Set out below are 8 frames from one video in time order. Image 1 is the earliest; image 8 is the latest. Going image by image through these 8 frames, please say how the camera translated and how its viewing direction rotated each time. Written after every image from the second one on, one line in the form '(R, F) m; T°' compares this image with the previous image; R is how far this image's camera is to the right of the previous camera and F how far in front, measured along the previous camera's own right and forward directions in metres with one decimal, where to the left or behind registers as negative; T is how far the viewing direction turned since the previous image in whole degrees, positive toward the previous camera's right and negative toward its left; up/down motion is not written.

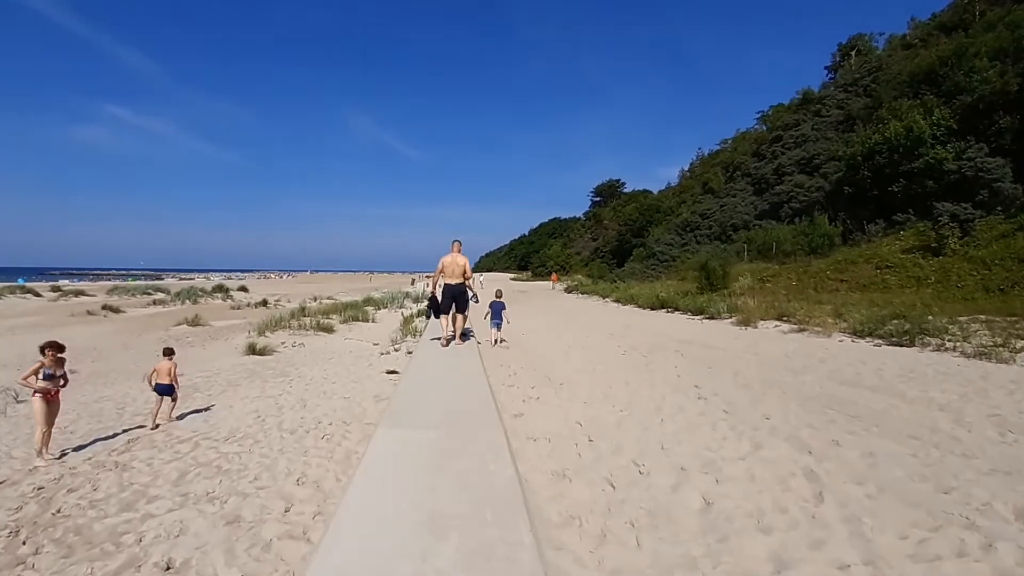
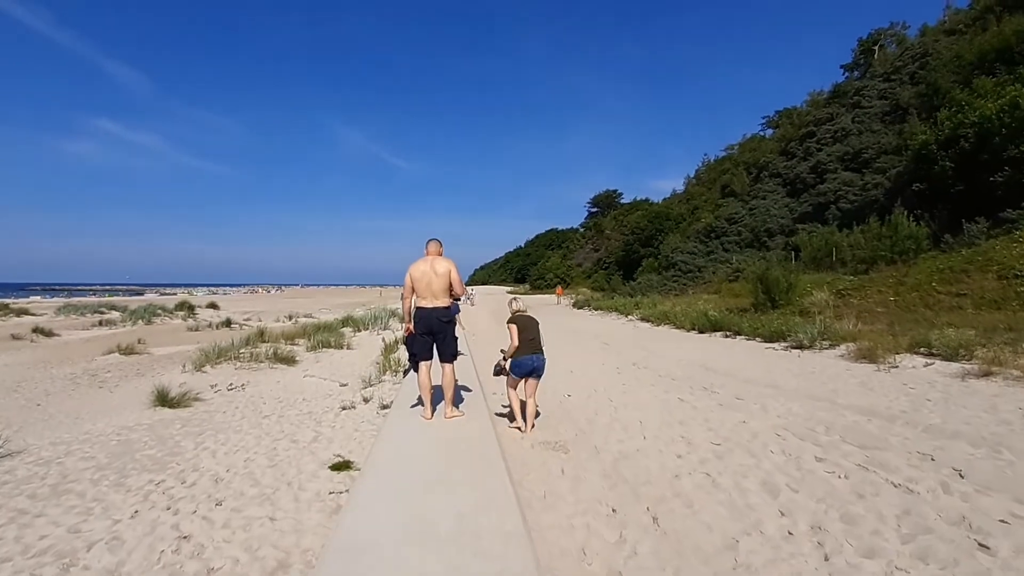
(-0.6, +4.7) m; +1°
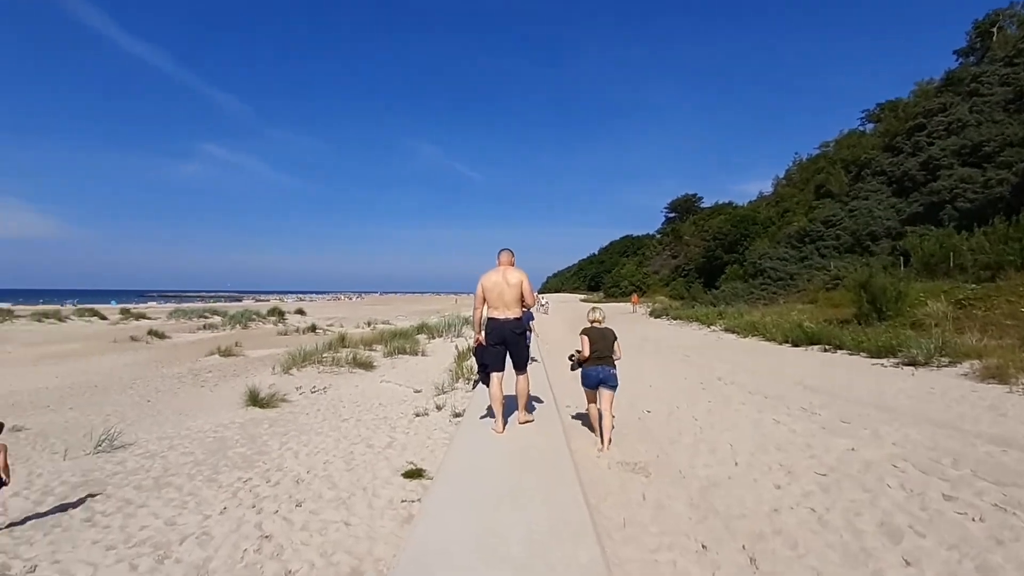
(0.0, +0.2) m; -8°
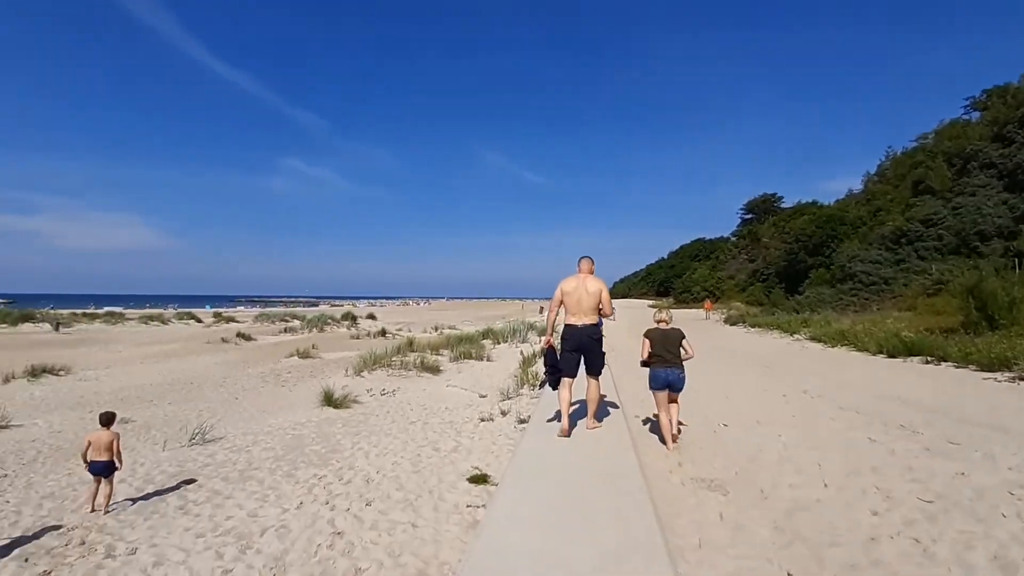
(0.0, +0.1) m; -7°
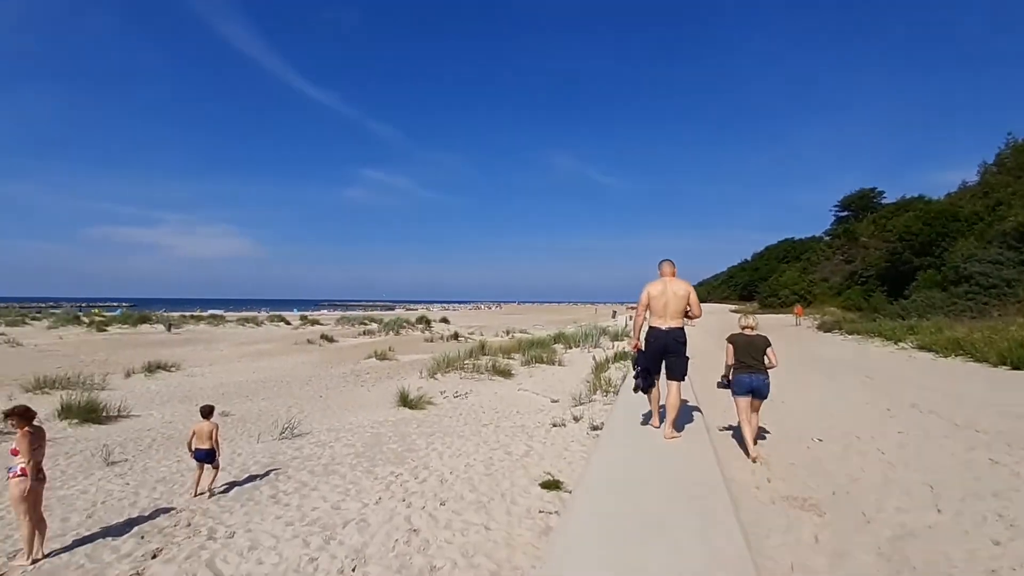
(0.0, 0.0) m; -8°
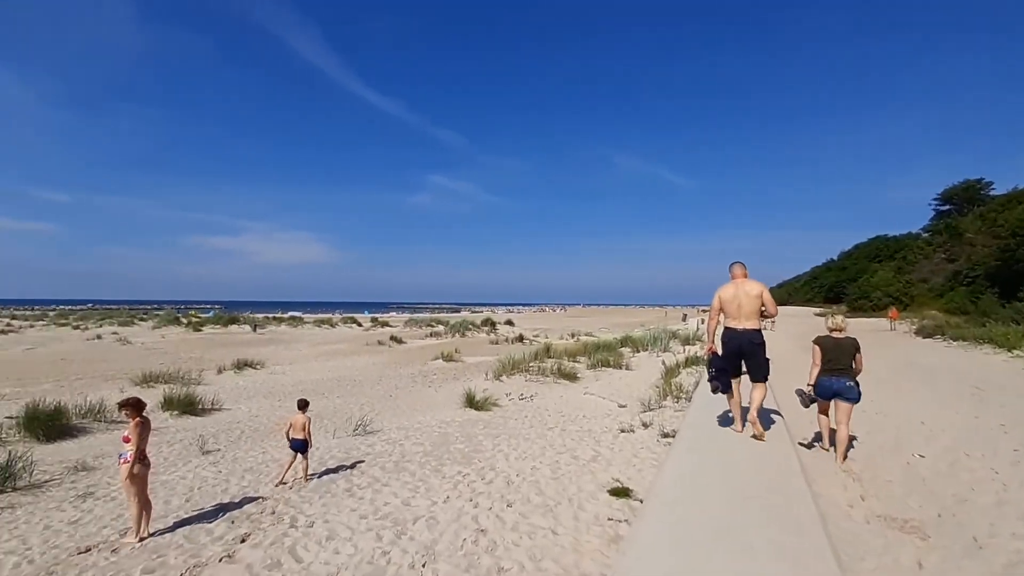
(0.0, 0.0) m; -7°
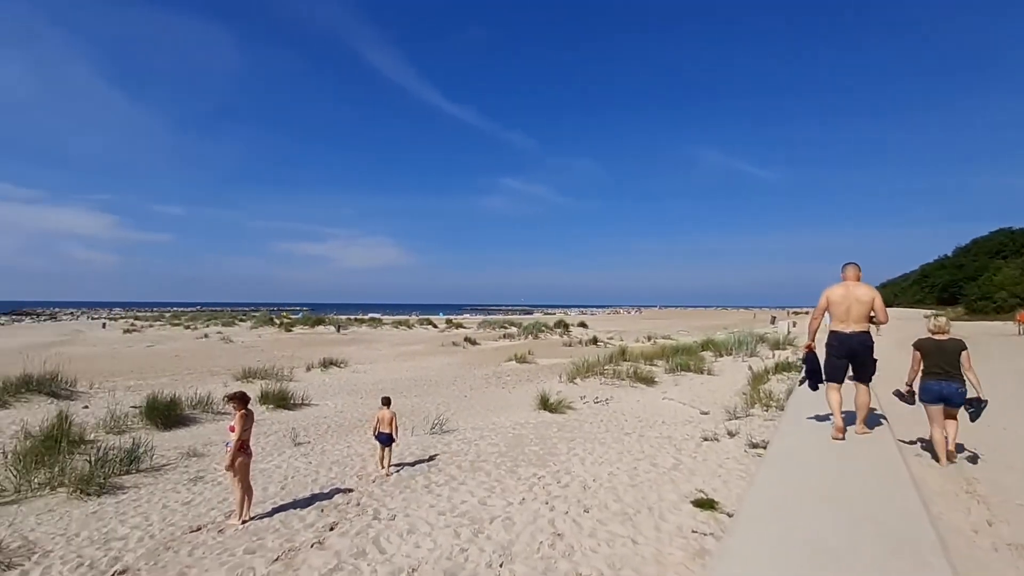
(0.0, 0.0) m; -8°
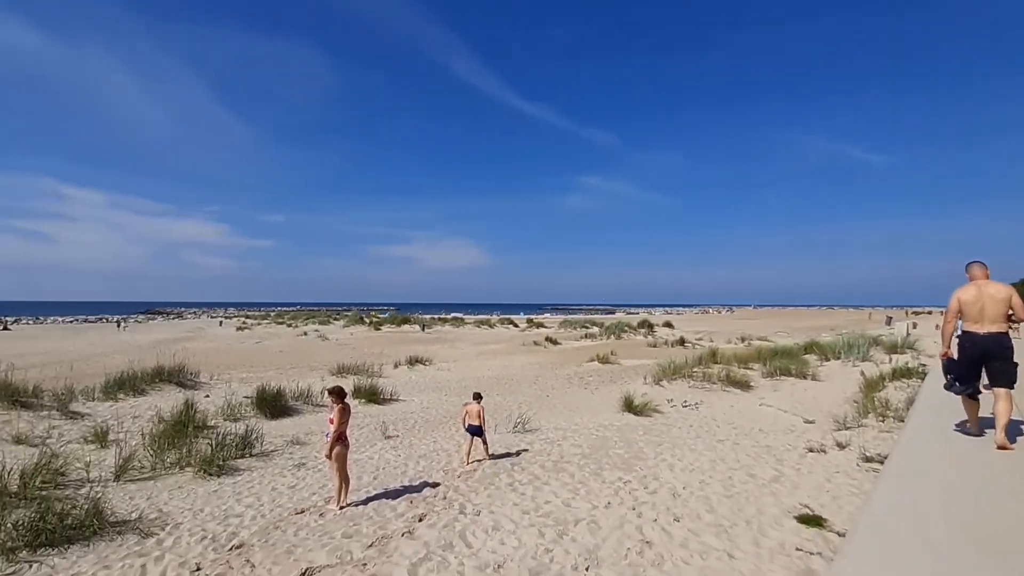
(0.0, 0.0) m; -9°
